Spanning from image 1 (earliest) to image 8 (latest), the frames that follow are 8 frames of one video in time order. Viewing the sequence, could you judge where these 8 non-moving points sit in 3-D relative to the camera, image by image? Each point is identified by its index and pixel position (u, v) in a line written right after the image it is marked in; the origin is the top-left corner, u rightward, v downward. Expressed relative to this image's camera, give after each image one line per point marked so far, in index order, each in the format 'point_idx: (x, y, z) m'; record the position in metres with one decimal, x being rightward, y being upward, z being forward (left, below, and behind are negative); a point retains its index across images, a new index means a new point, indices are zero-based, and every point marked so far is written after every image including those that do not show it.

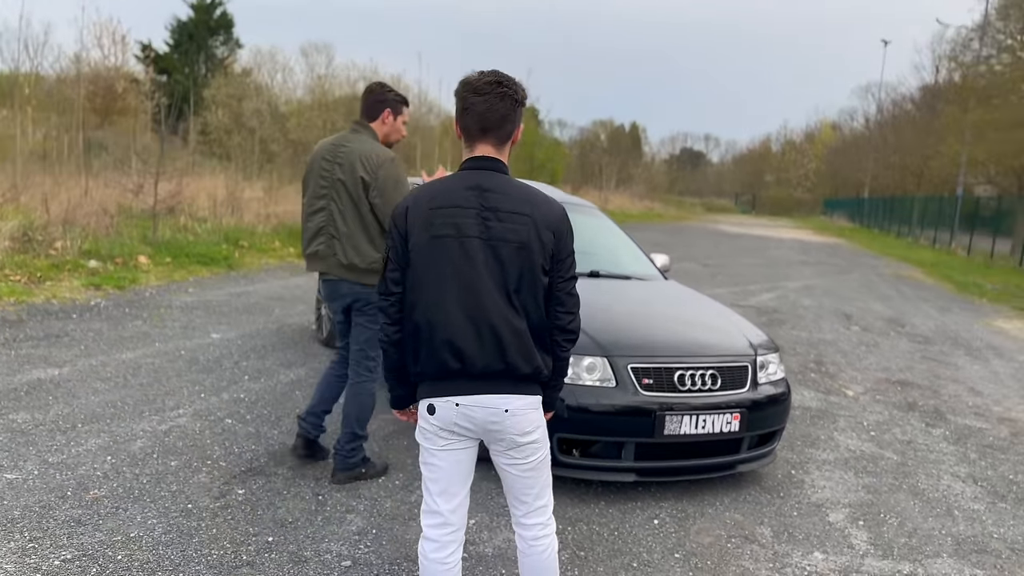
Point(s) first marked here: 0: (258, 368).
0: (-1.6, -0.5, +5.3) m
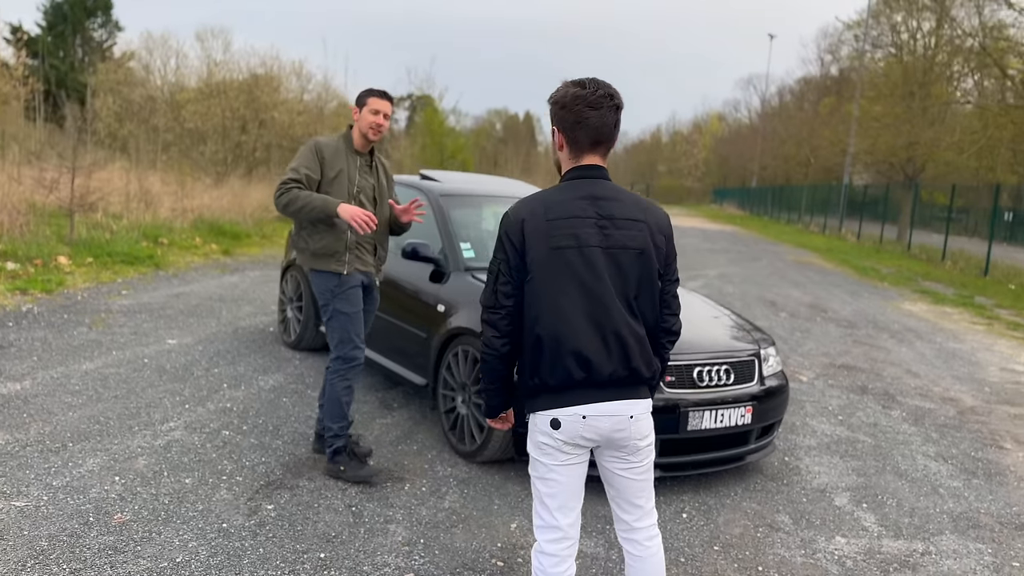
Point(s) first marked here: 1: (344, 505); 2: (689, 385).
0: (-1.7, -0.5, +5.1) m
1: (-0.7, -0.9, +3.3) m
2: (+0.8, -0.4, +3.7) m
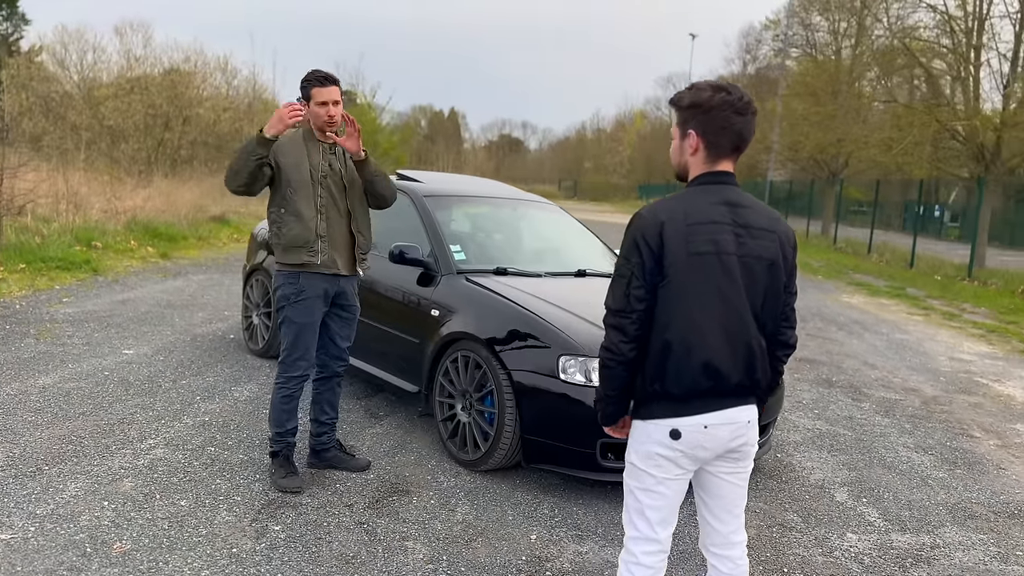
0: (-1.8, -0.6, +4.9) m
1: (-0.6, -0.9, +3.2) m
2: (+0.8, -0.4, +3.6) m
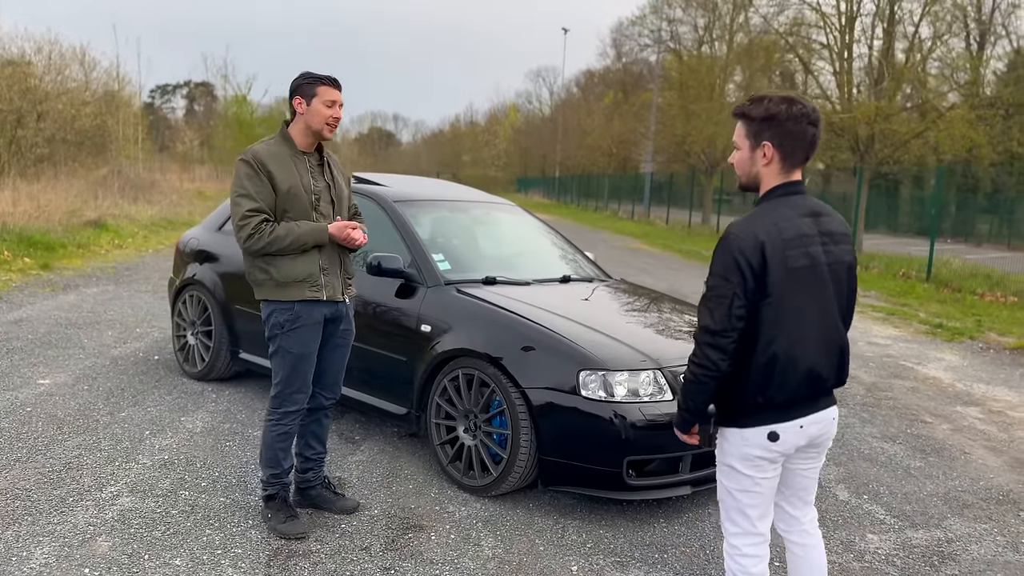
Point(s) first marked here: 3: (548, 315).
0: (-1.9, -0.7, +4.4) m
1: (-0.5, -1.0, +2.9) m
2: (+0.8, -0.4, +3.5) m
3: (+0.1, -0.1, +3.7) m
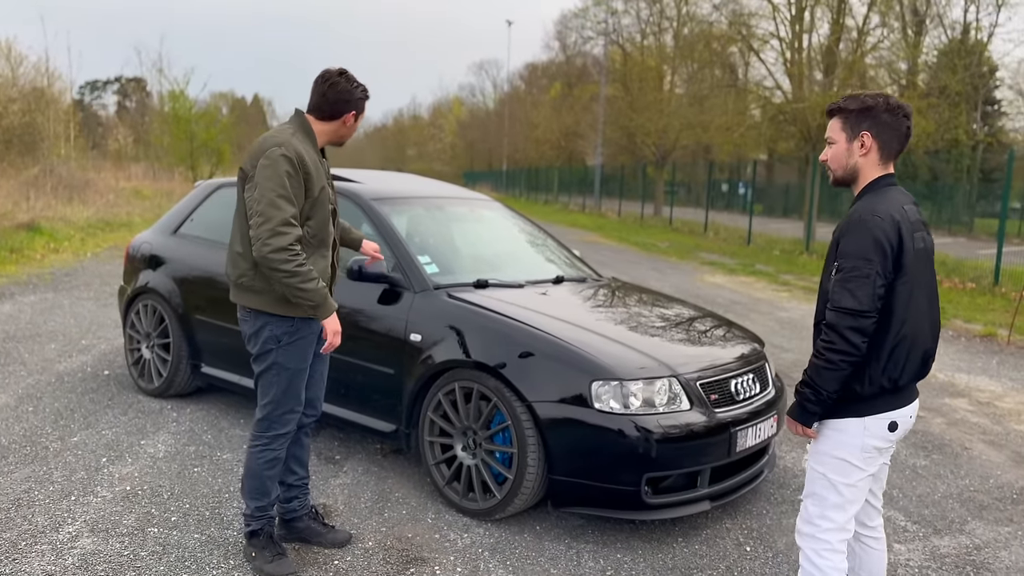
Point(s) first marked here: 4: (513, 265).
0: (-1.9, -0.7, +4.0) m
1: (-0.4, -1.0, +2.6) m
2: (+0.8, -0.4, +3.3) m
3: (+0.1, -0.1, +3.4) m
4: (0.0, +0.1, +4.4) m
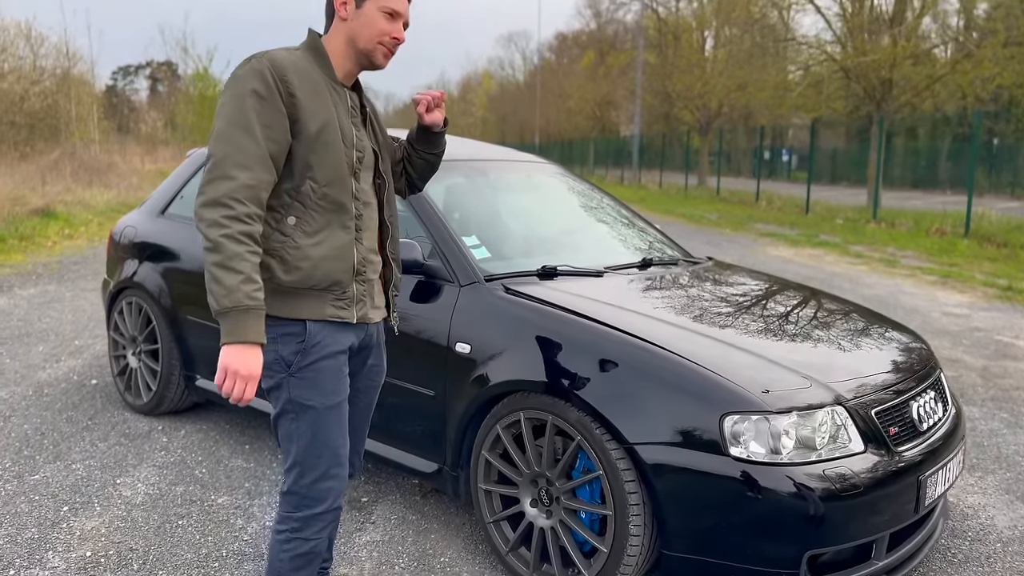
0: (-1.6, -0.7, +3.1) m
1: (-0.2, -1.0, +1.7) m
2: (+1.1, -0.4, +2.4) m
3: (+0.4, -0.1, +2.5) m
4: (+0.3, +0.2, +3.5) m
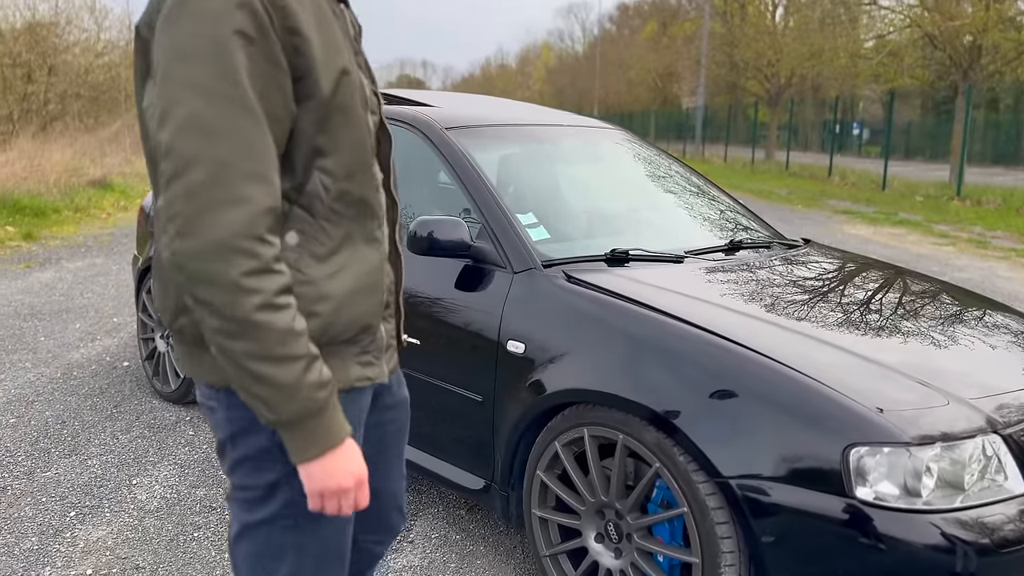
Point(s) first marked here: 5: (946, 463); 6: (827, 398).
0: (-1.4, -0.7, +2.8) m
1: (-0.1, -1.0, +1.3) m
2: (+1.2, -0.4, +1.9) m
3: (+0.5, -0.1, +2.1) m
4: (+0.5, +0.2, +3.0) m
5: (+0.8, -0.3, +1.7) m
6: (+0.7, -0.2, +1.7) m
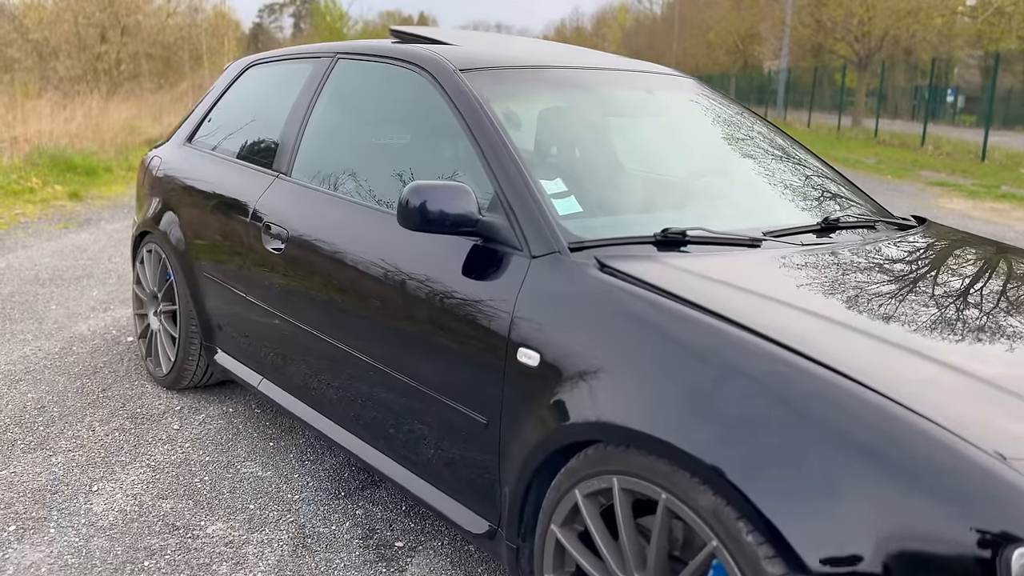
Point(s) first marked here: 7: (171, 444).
0: (-1.4, -0.6, +2.4) m
1: (-0.1, -1.0, +0.8) m
2: (+1.2, -0.4, +1.2) m
3: (+0.5, -0.1, +1.5) m
4: (+0.6, +0.3, +2.4) m
5: (+0.8, -0.4, +1.1) m
6: (+0.6, -0.3, +1.1) m
7: (-1.1, -0.5, +2.7) m
